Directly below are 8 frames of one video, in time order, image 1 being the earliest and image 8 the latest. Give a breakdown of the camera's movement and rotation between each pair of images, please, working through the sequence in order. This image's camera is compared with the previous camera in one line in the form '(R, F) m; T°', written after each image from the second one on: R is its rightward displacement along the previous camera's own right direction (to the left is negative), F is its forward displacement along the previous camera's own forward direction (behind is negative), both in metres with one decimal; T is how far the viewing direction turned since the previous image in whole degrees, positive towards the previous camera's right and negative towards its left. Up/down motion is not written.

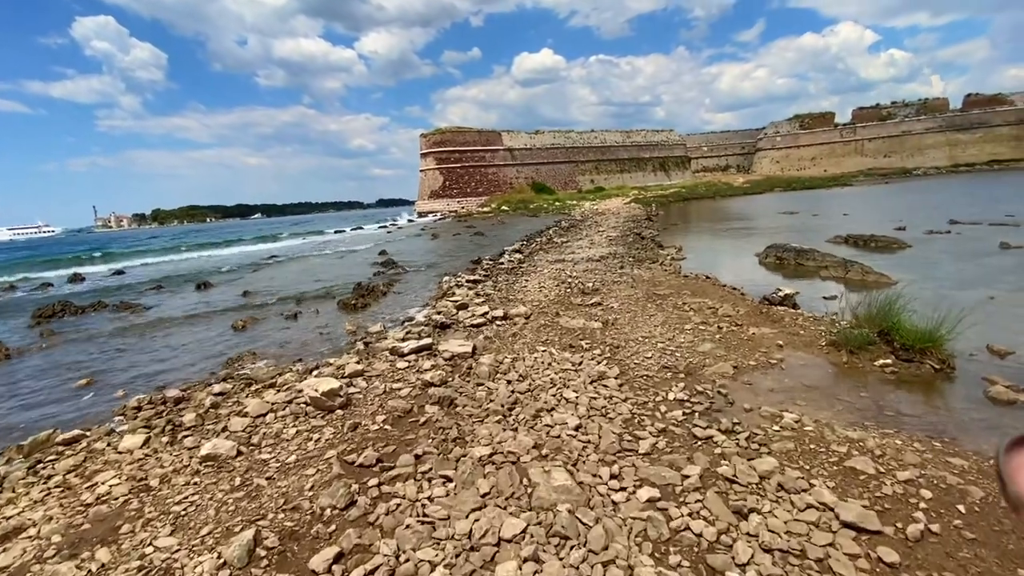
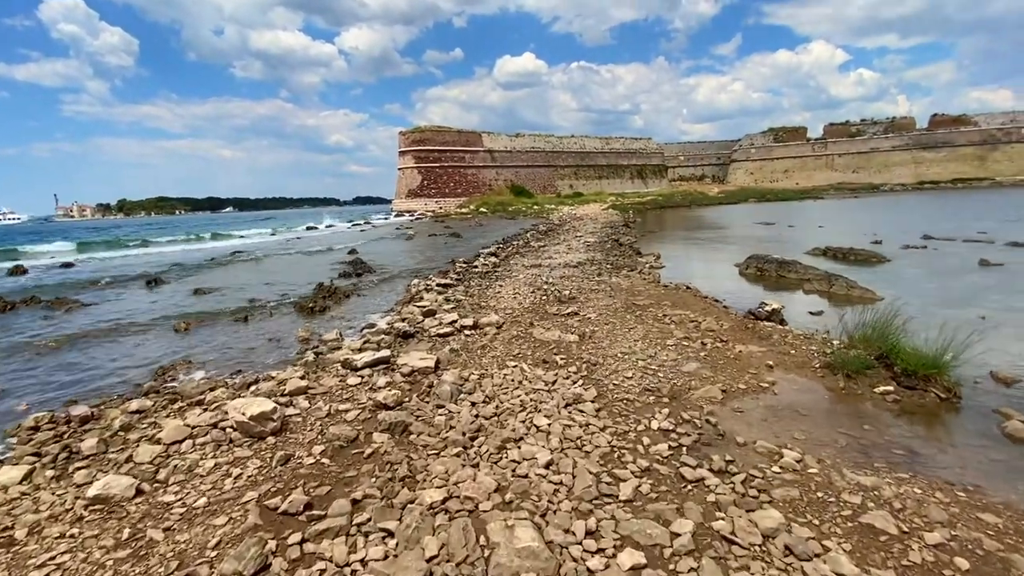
(+0.1, +0.7) m; +3°
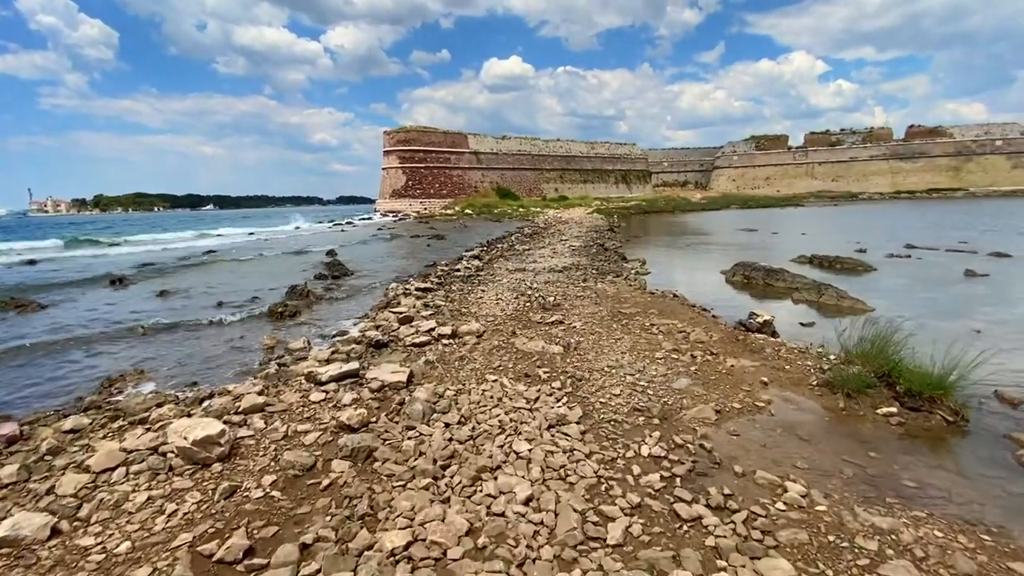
(+0.1, +0.5) m; +2°
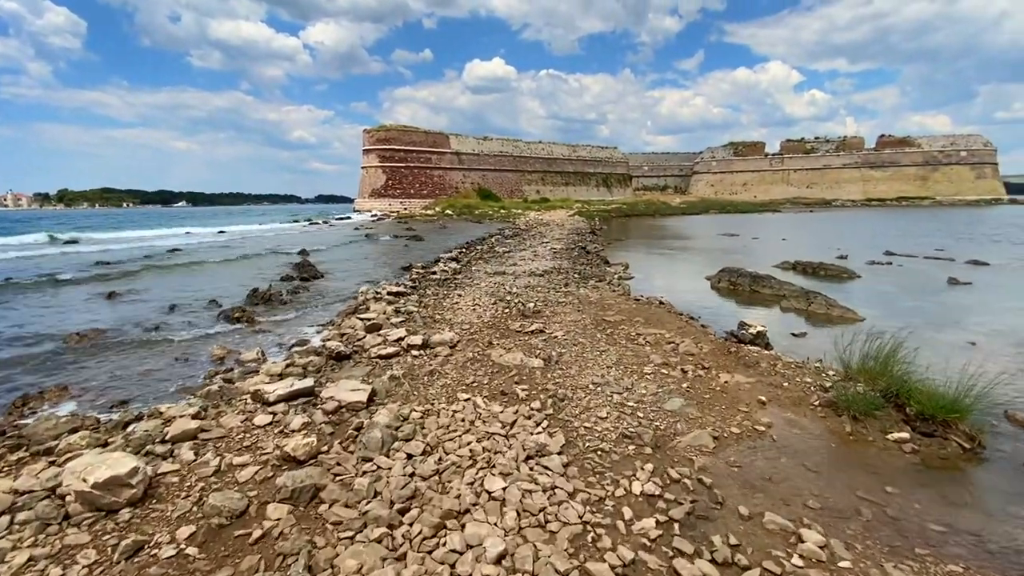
(+0.1, +0.6) m; +2°
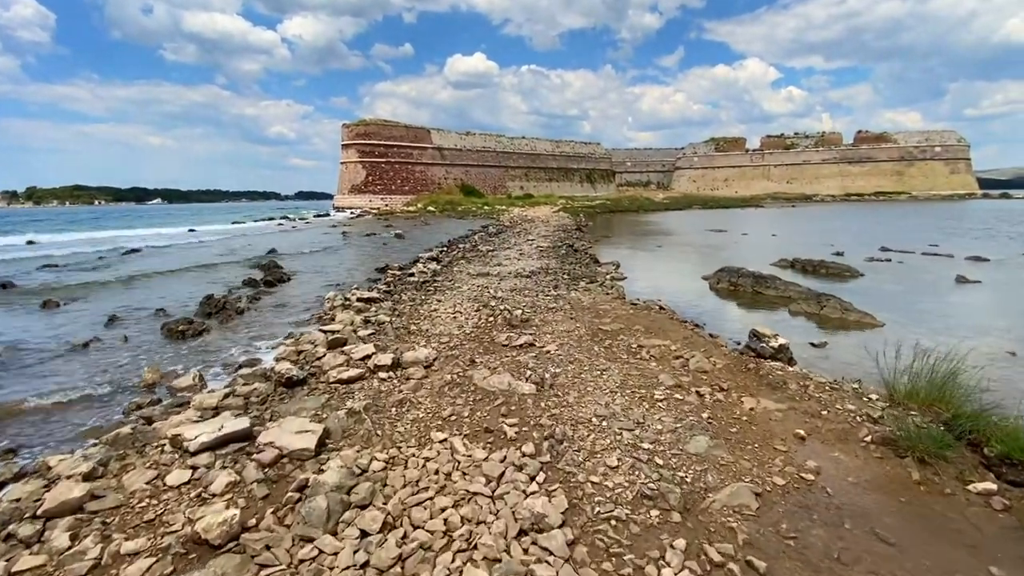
(0.0, +1.1) m; +2°
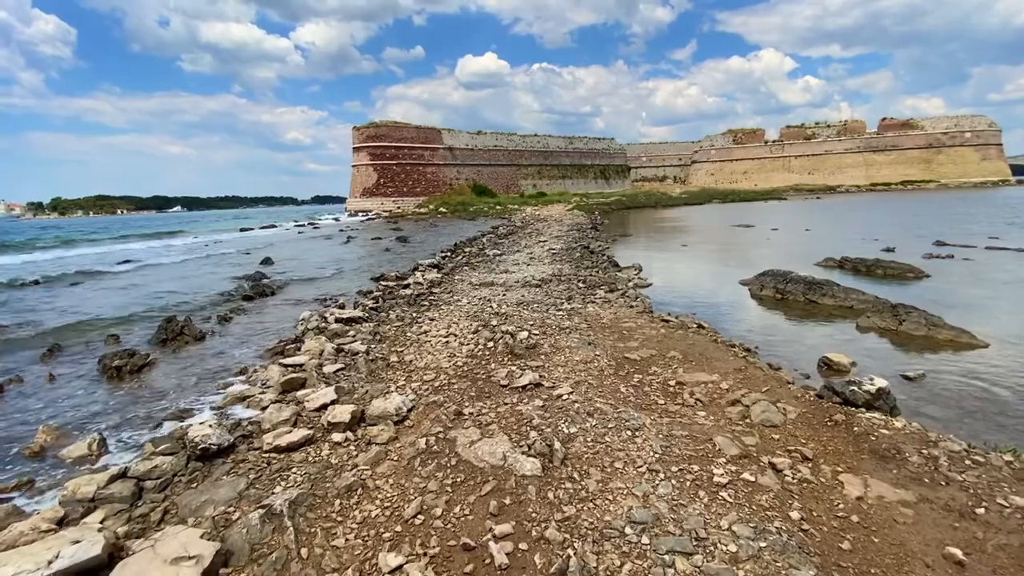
(+0.2, +1.6) m; -2°
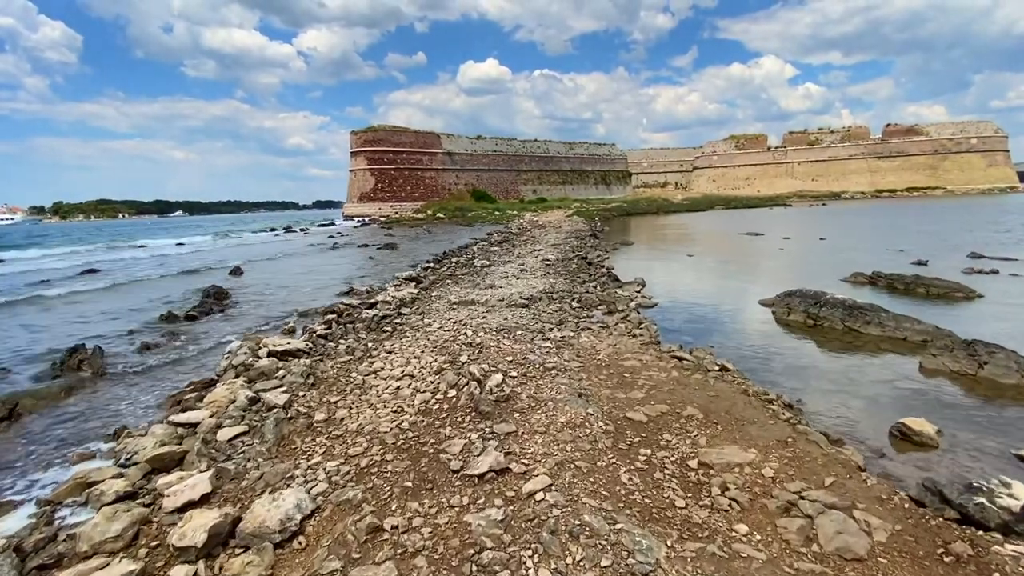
(+0.4, +1.6) m; 0°
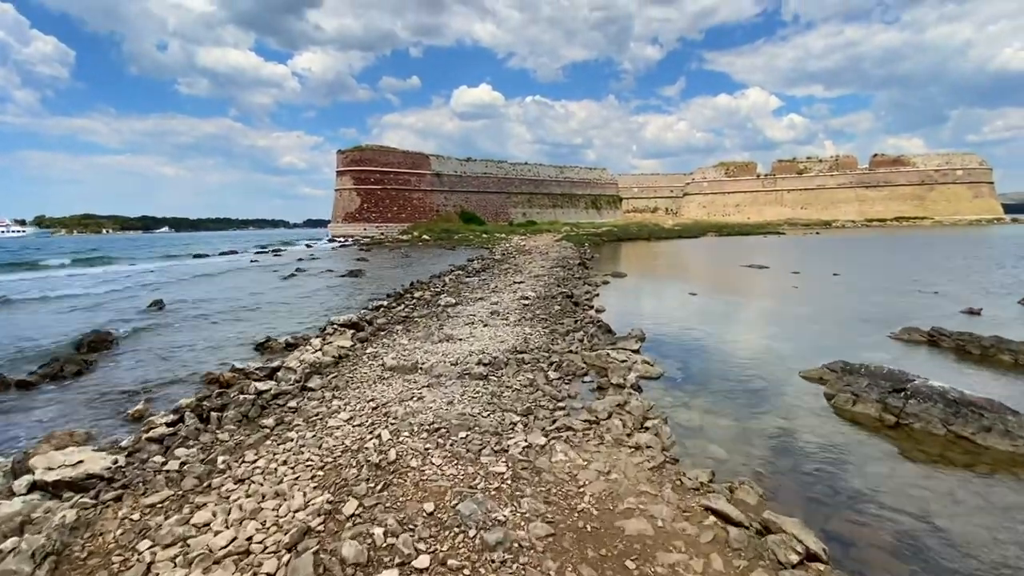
(+0.5, +2.6) m; +1°
